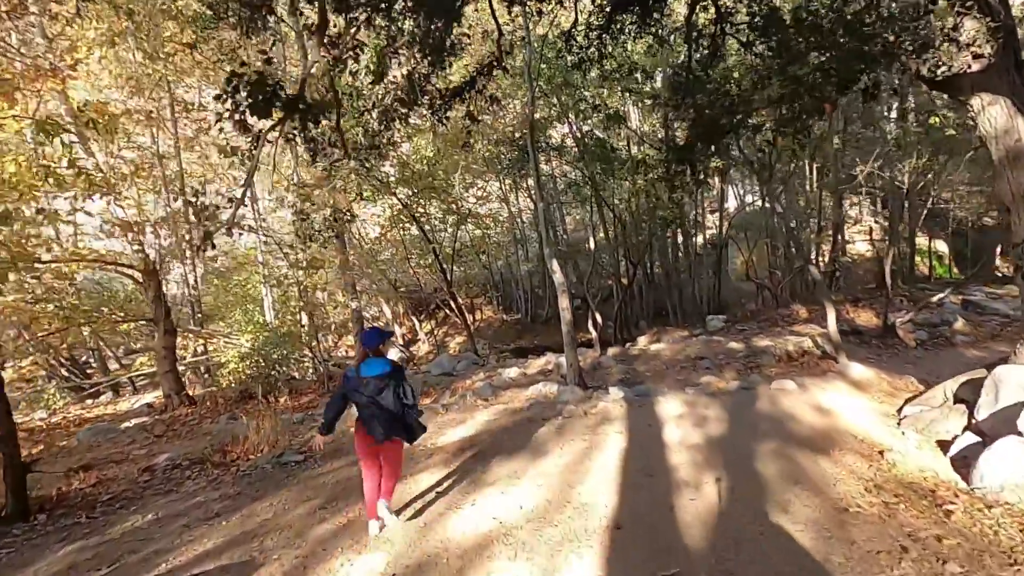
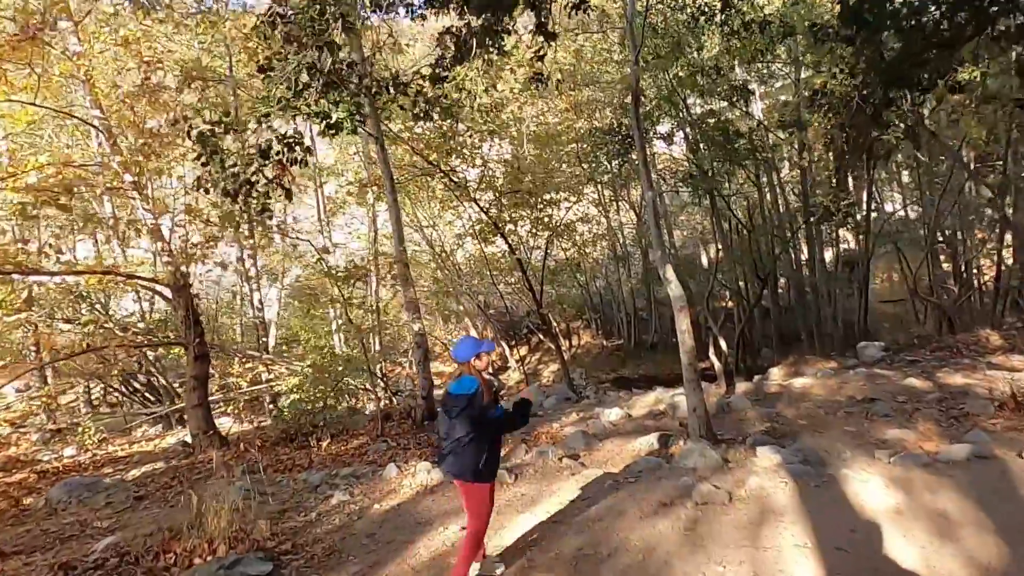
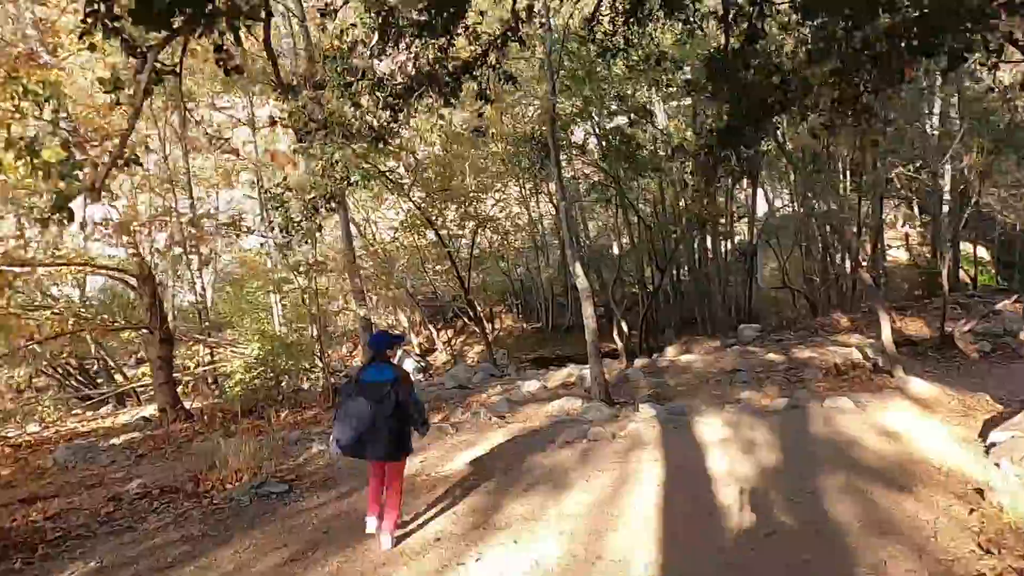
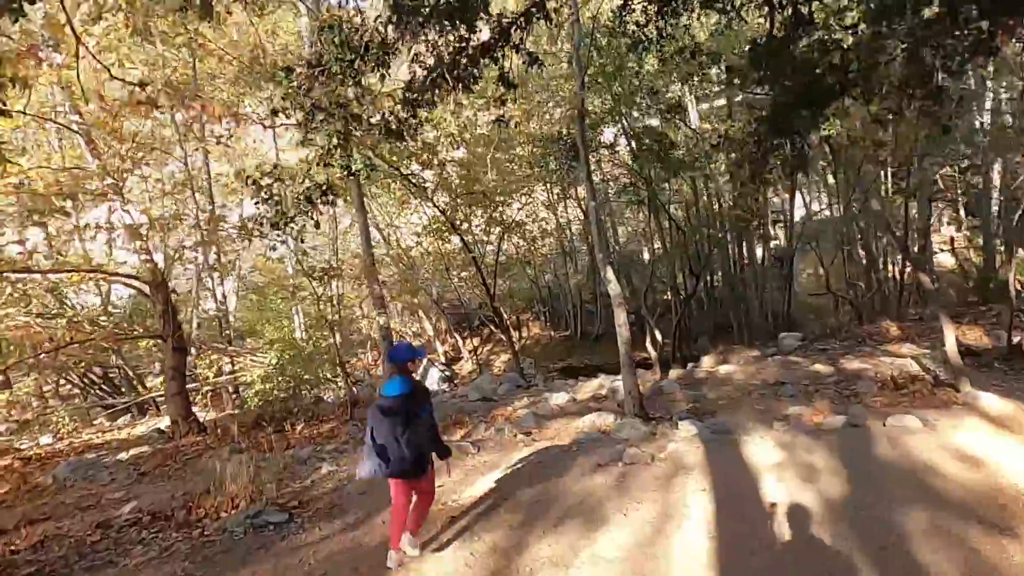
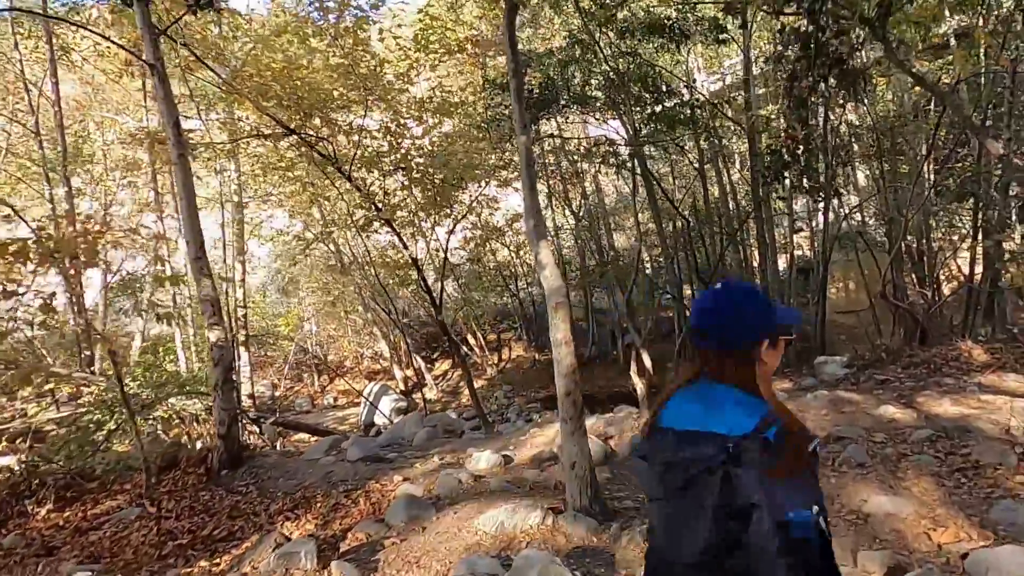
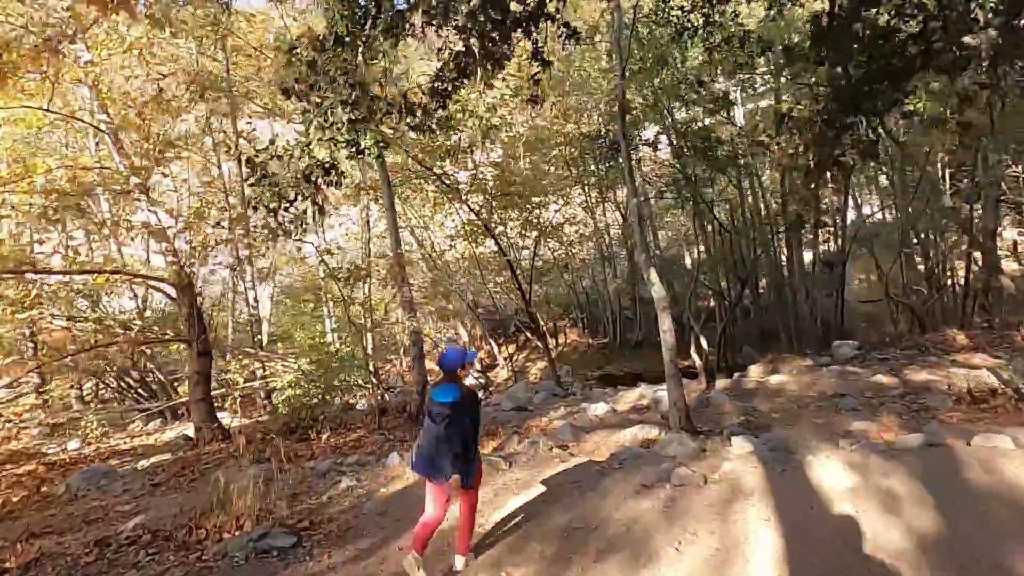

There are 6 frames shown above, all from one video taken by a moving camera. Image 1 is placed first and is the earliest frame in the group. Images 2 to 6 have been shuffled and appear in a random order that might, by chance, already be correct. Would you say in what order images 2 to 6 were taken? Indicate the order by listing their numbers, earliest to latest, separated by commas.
3, 4, 6, 2, 5
